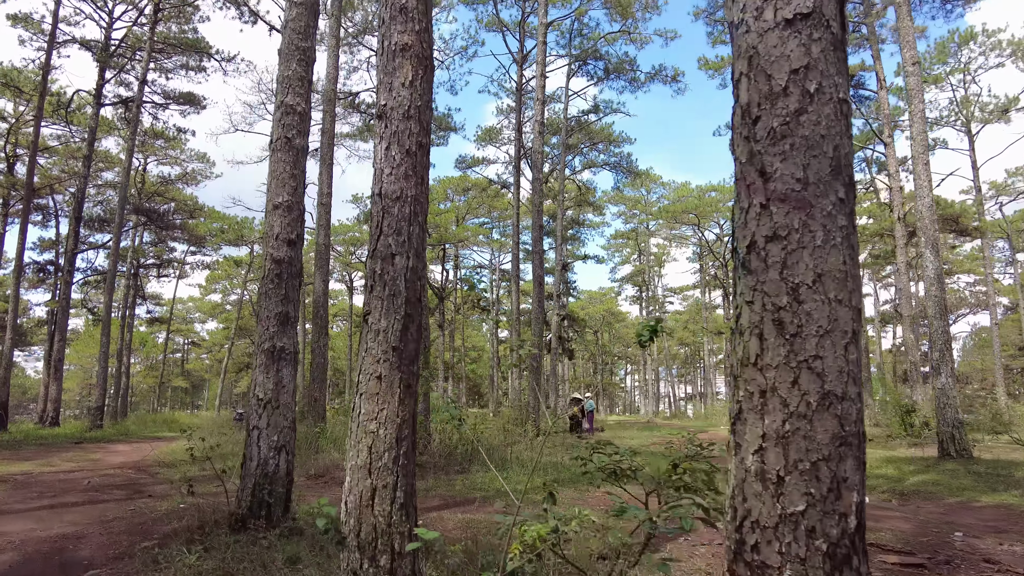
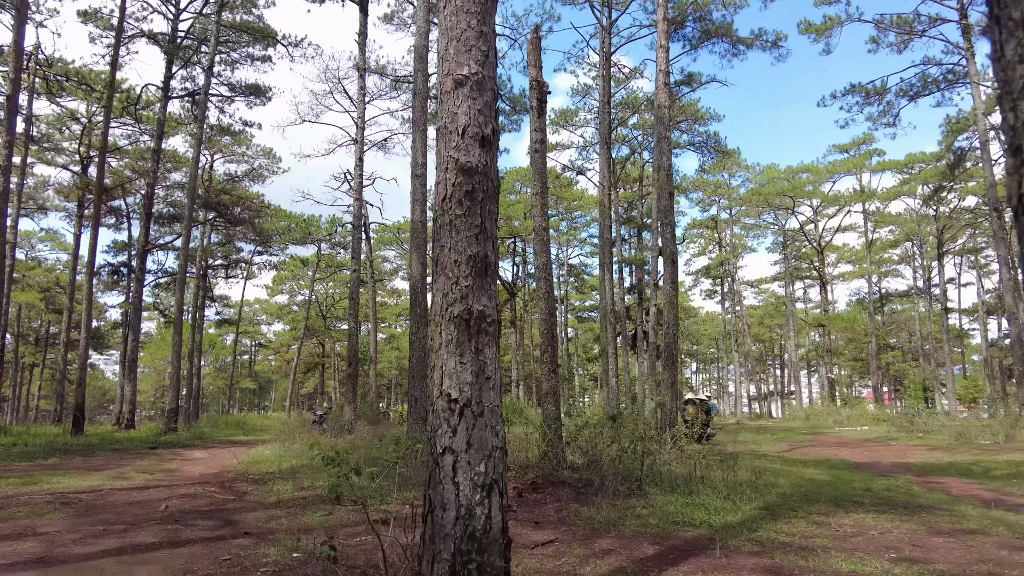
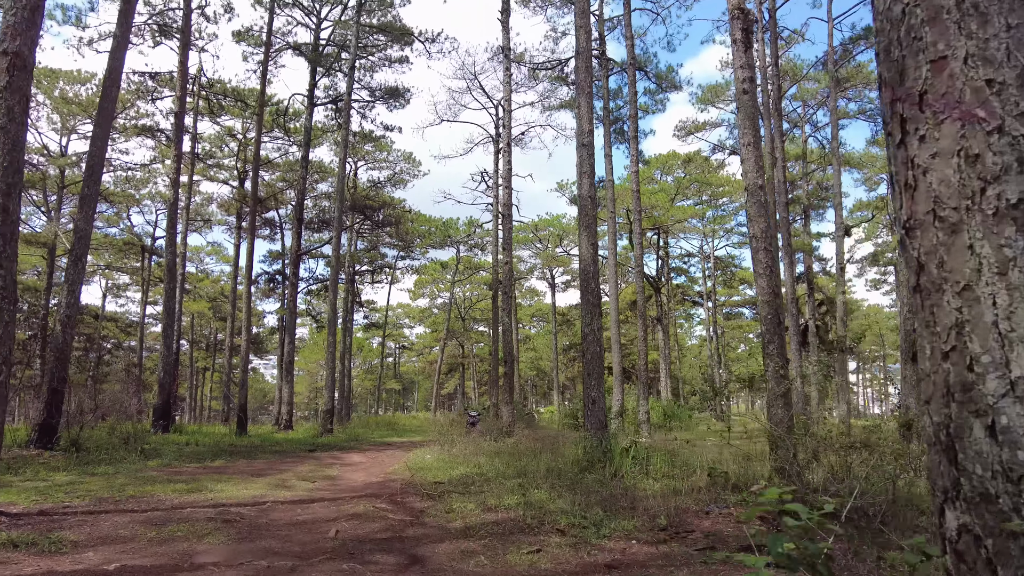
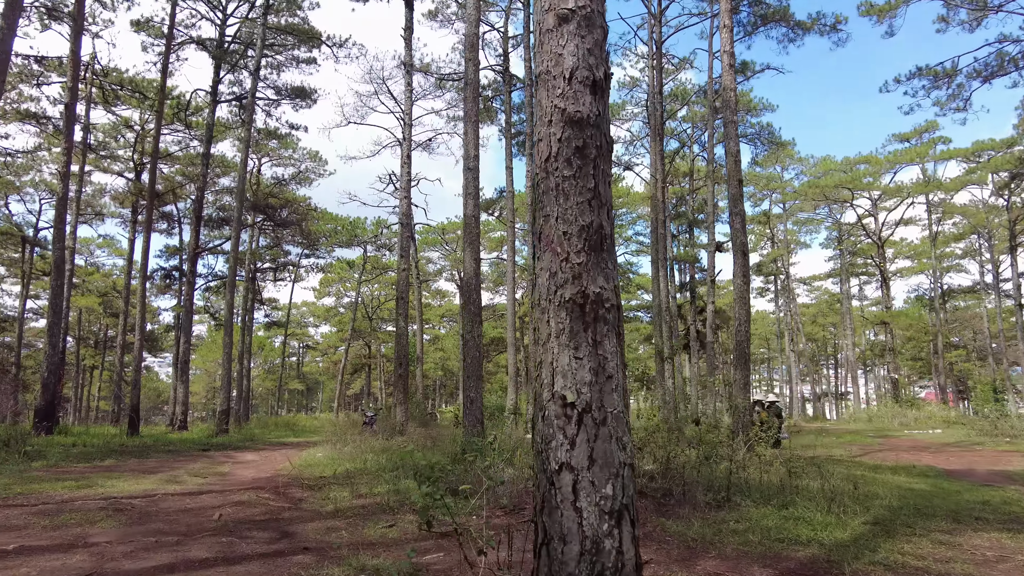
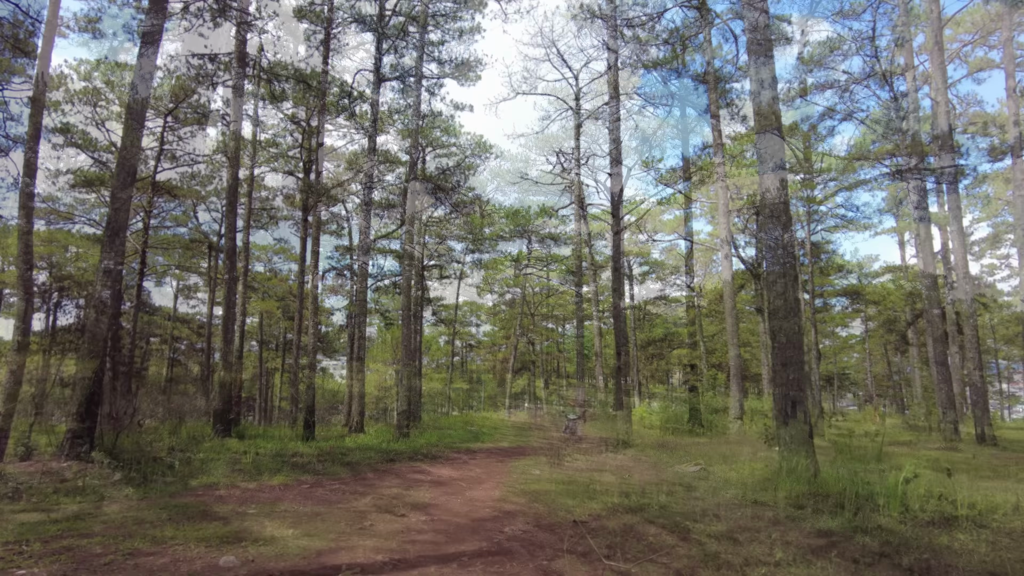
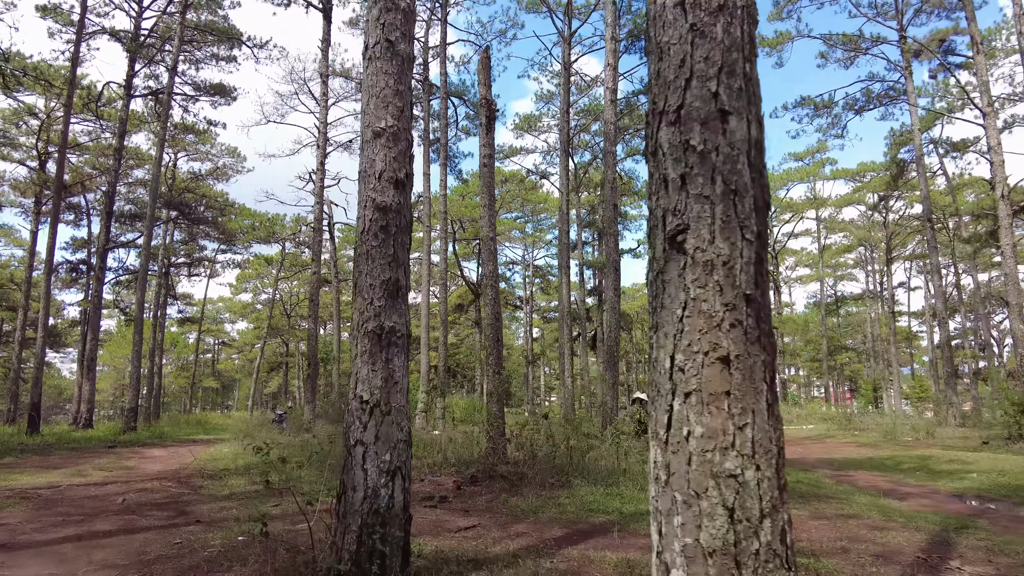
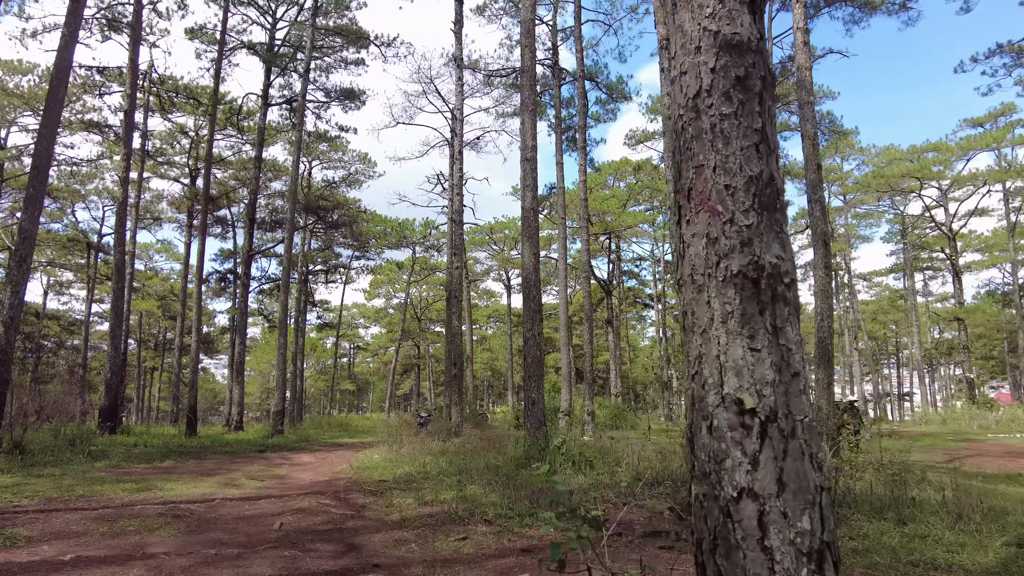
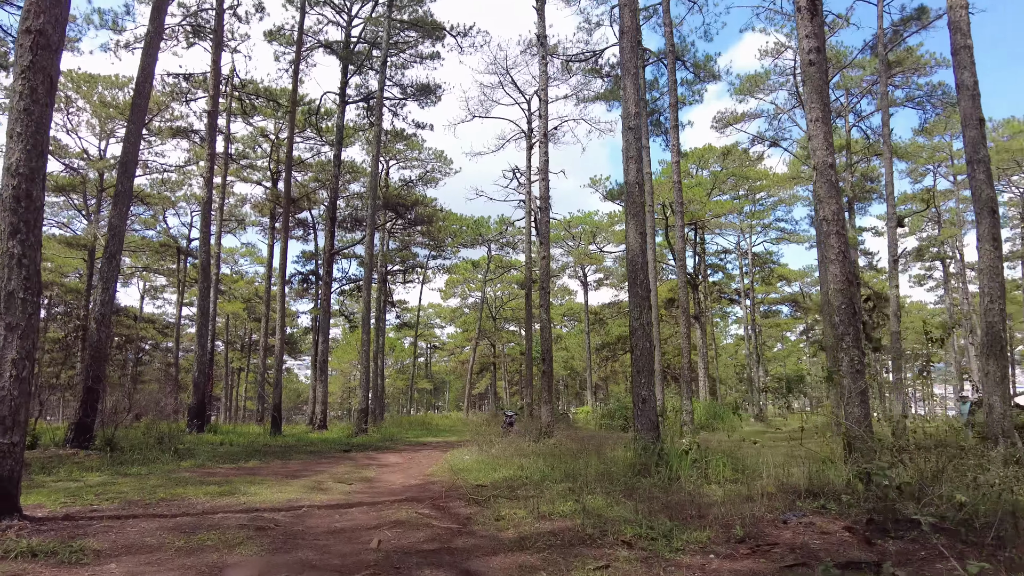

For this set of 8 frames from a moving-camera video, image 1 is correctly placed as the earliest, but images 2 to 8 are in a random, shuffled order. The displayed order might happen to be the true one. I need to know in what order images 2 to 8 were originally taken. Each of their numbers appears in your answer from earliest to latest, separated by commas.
6, 2, 4, 7, 3, 8, 5
